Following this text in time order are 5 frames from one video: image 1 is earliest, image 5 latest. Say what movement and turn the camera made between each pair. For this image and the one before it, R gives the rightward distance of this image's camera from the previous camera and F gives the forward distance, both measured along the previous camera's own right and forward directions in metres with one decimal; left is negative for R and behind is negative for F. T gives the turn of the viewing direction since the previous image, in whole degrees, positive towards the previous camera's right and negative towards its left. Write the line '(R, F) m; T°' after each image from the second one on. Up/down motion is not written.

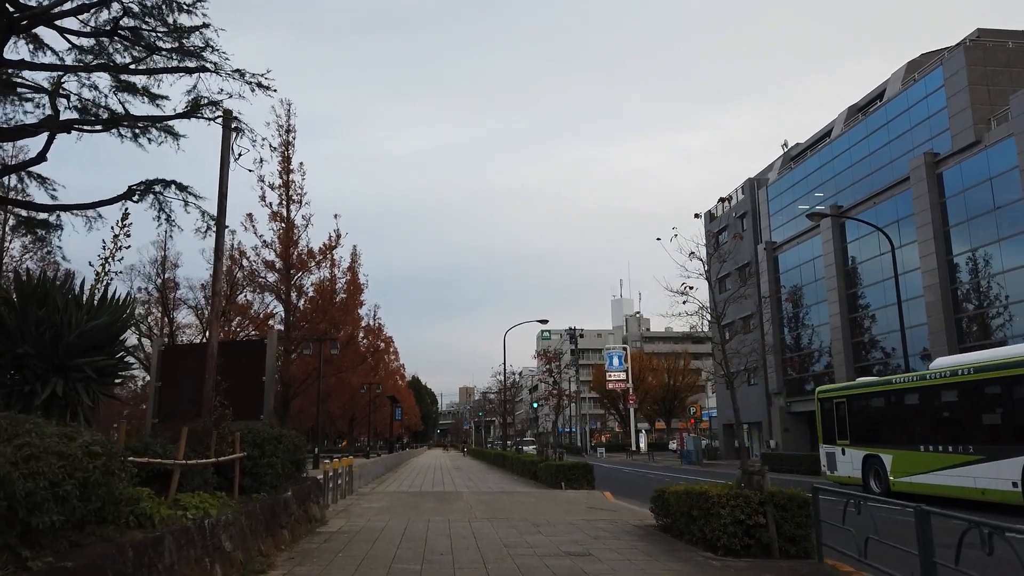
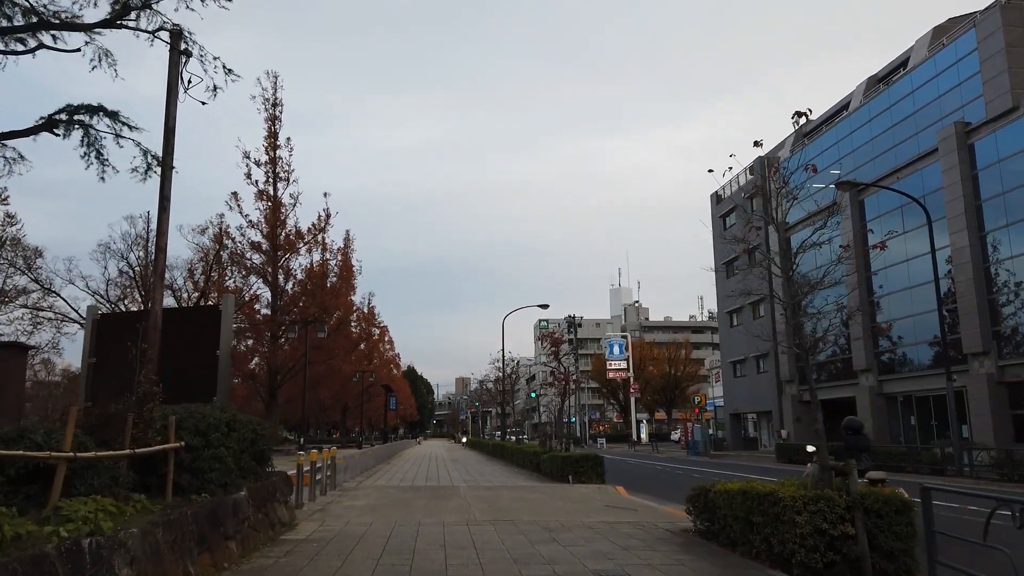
(-0.2, +2.1) m; 0°
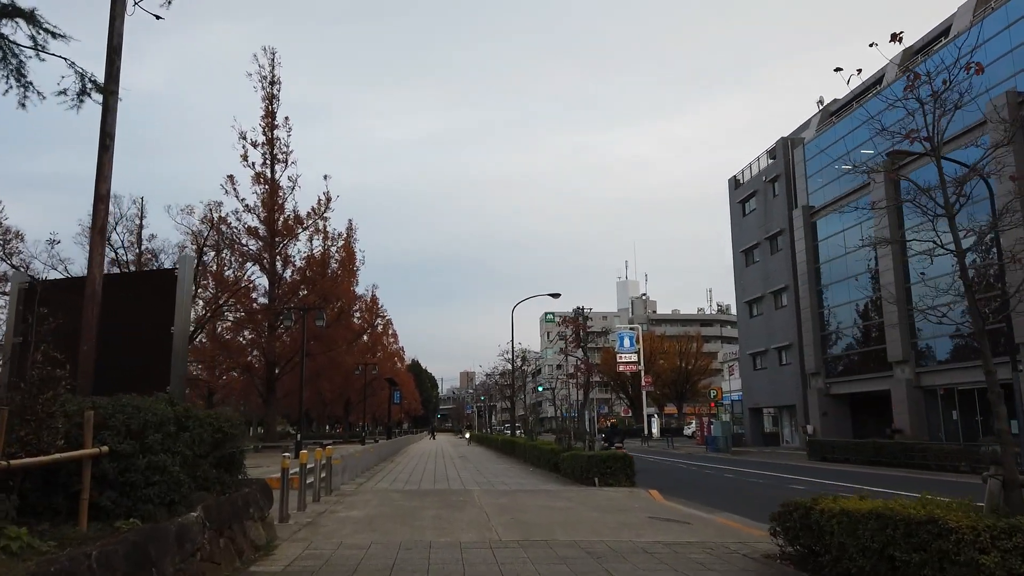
(-0.3, +2.1) m; 0°
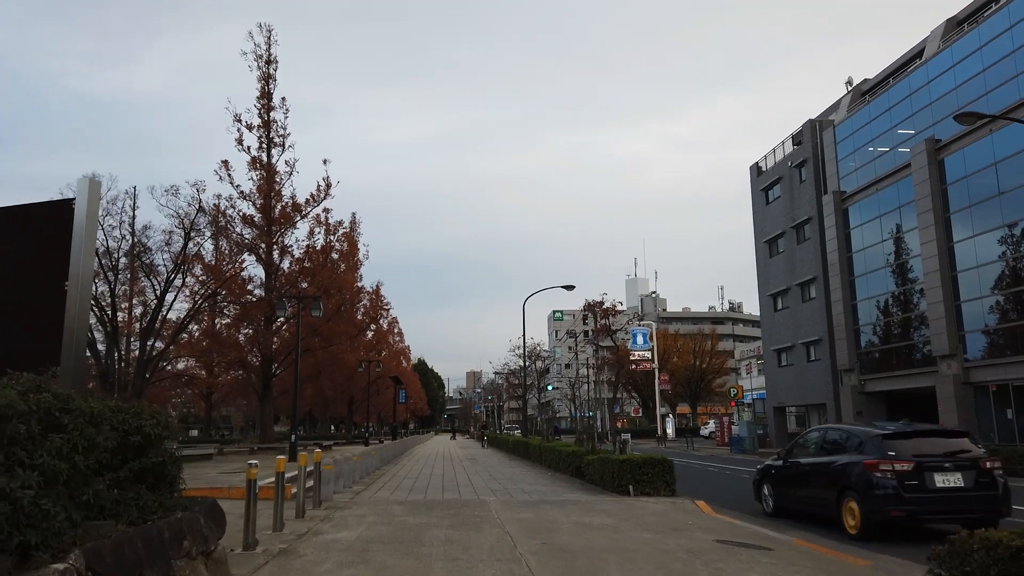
(-0.3, +2.3) m; 0°
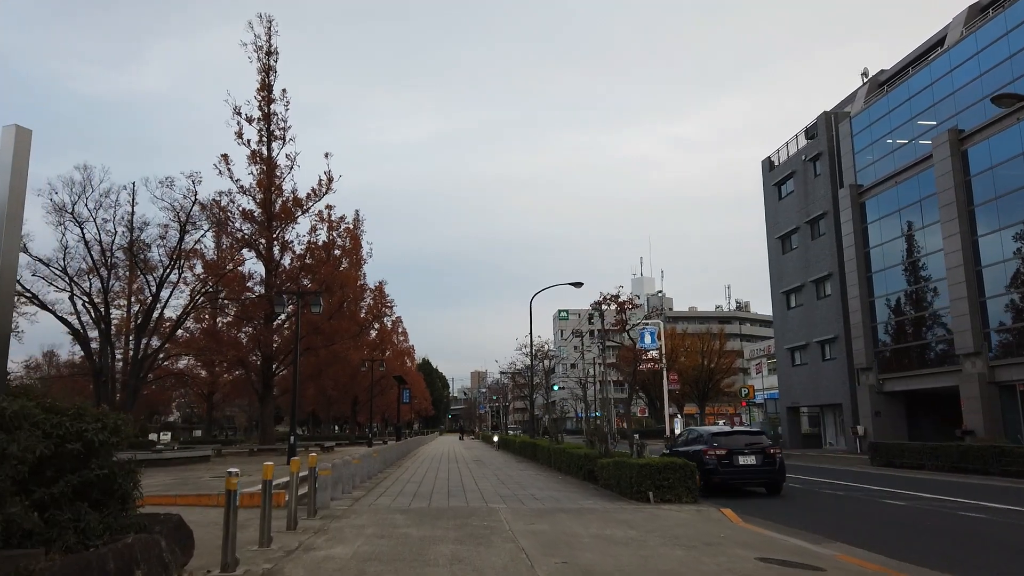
(-0.1, +1.0) m; 0°
